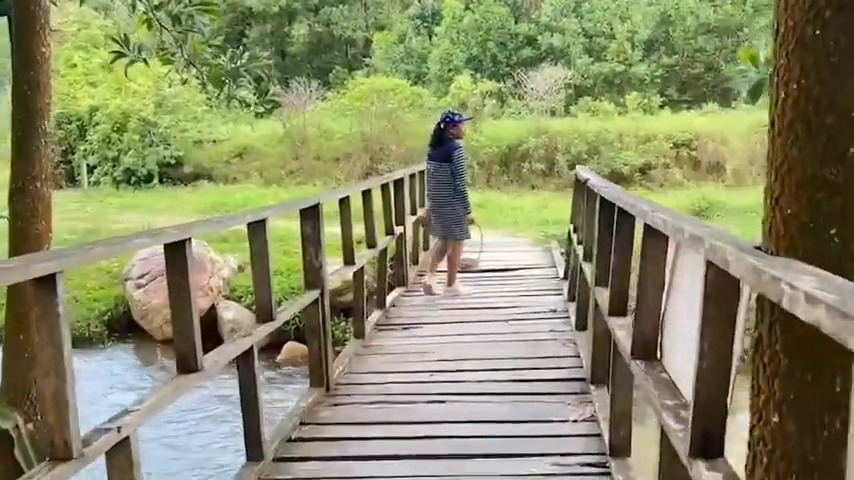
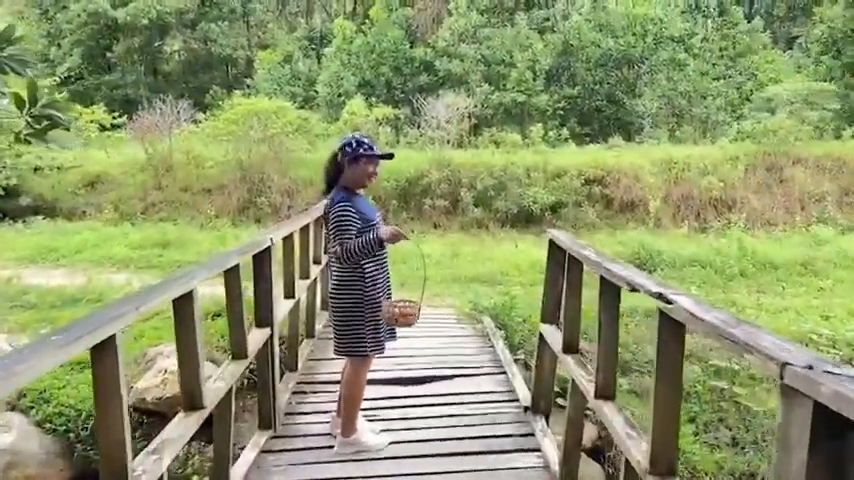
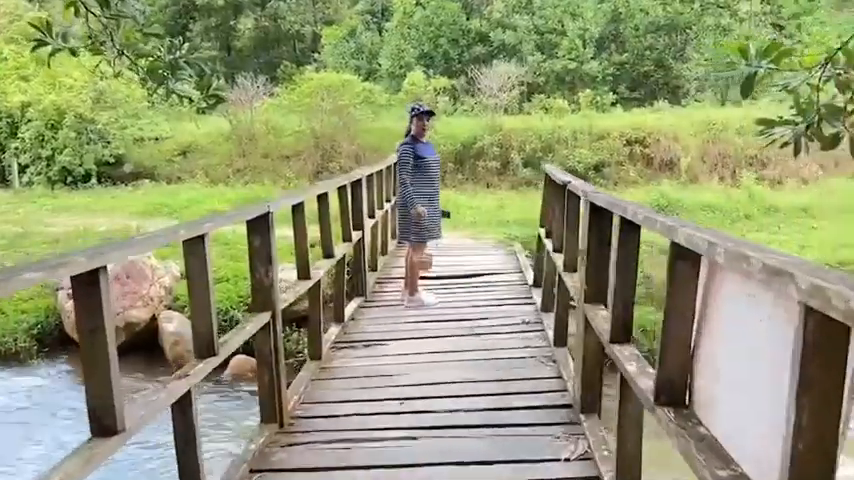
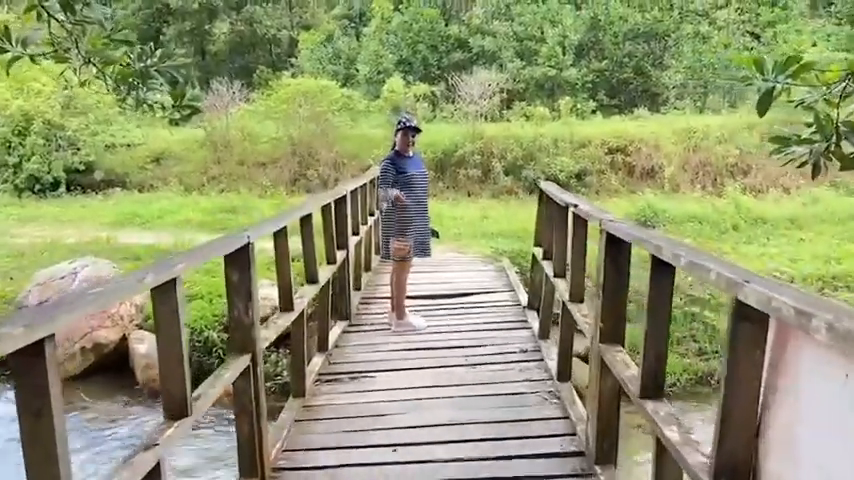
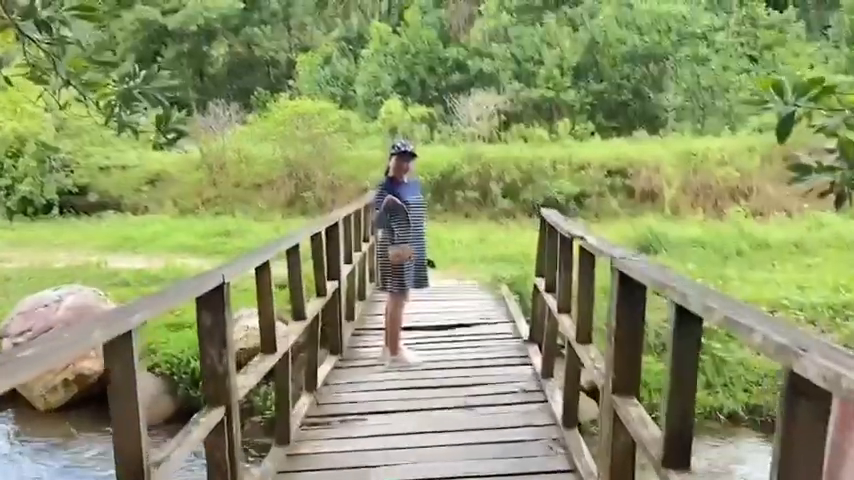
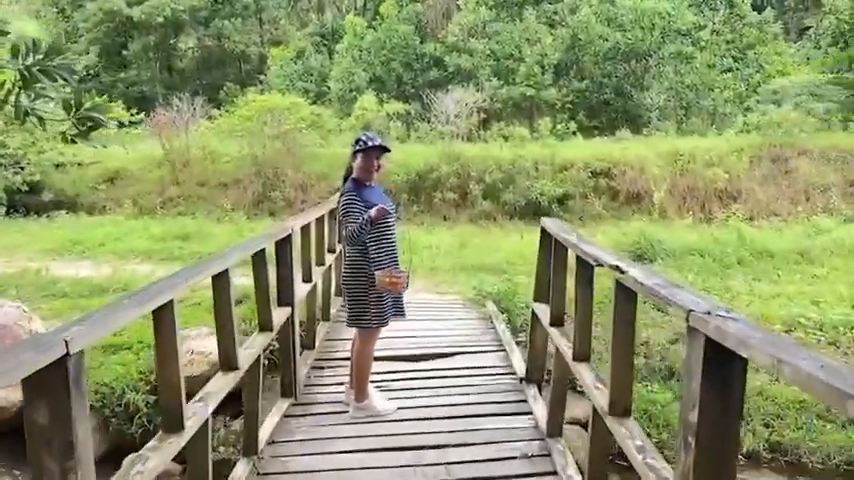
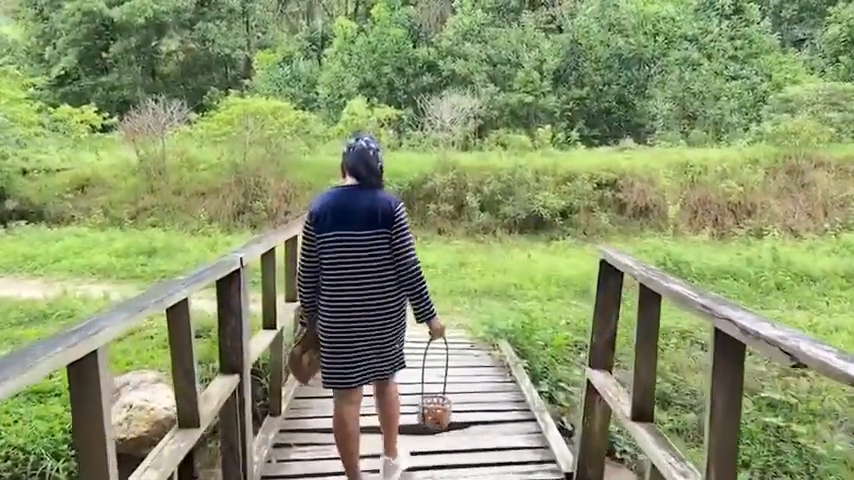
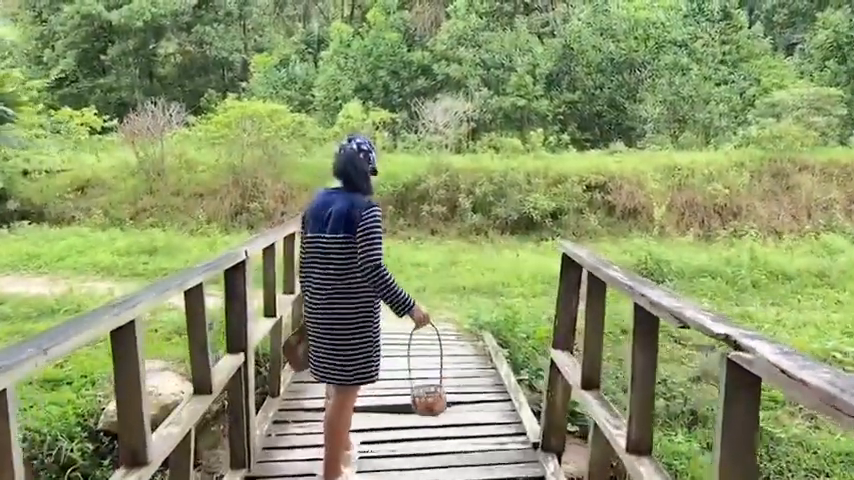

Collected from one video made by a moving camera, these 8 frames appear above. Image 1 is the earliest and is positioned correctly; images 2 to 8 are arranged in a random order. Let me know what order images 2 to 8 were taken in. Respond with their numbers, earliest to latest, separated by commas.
3, 4, 5, 6, 2, 8, 7
